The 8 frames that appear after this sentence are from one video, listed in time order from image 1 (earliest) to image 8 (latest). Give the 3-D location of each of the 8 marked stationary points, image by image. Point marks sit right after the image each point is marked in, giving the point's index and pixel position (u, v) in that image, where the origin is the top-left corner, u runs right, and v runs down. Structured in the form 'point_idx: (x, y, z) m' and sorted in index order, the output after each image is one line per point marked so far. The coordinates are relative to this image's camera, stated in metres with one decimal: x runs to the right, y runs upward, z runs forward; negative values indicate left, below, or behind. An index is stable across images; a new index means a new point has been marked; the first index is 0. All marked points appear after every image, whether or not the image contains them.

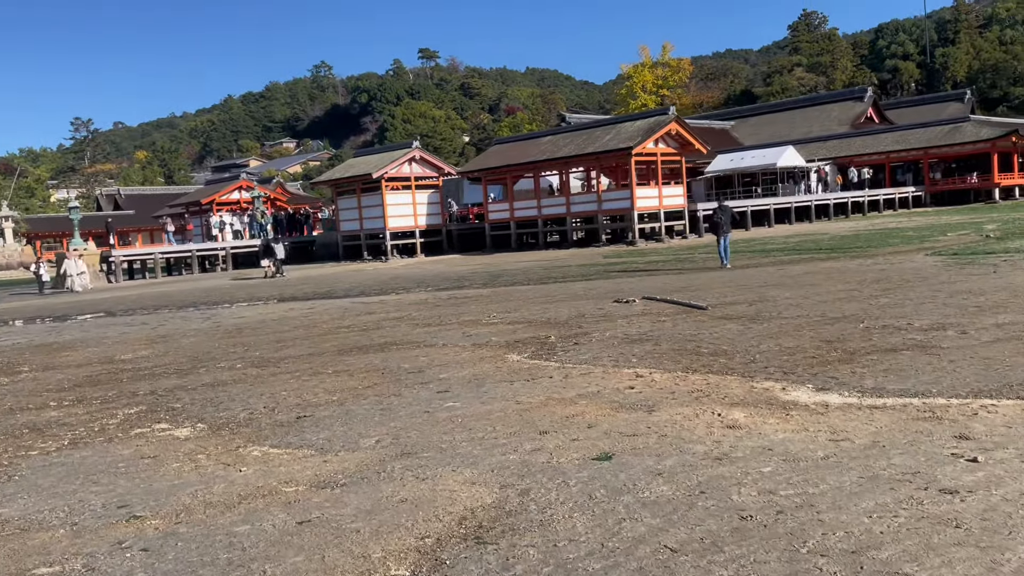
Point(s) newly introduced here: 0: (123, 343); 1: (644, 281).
0: (-5.1, -0.7, +10.7) m
1: (+2.1, +0.1, +13.2) m
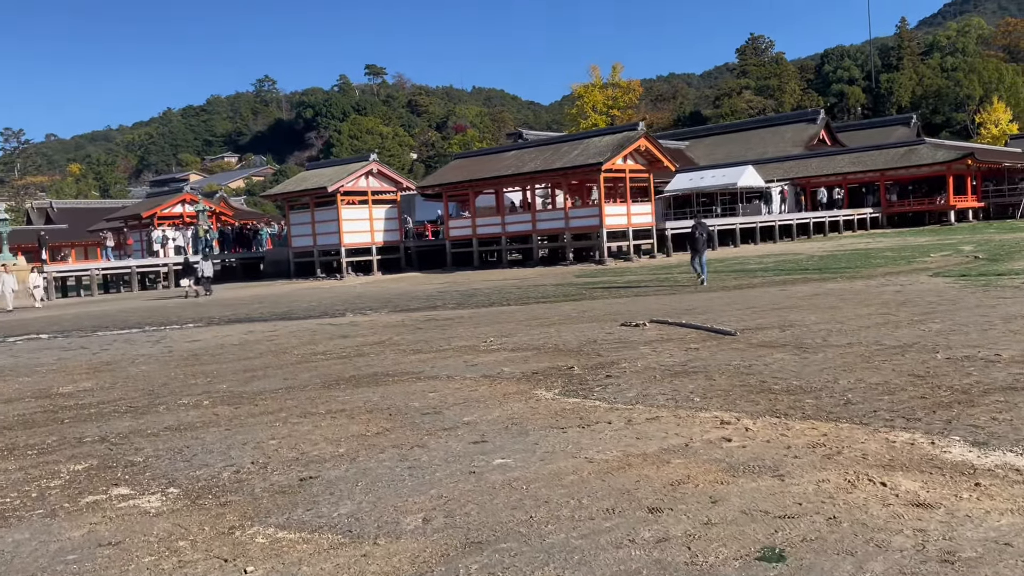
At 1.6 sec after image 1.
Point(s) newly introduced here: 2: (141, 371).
0: (-5.1, -1.0, +9.3) m
1: (+1.8, -0.3, +12.3) m
2: (-4.0, -0.9, +8.9) m
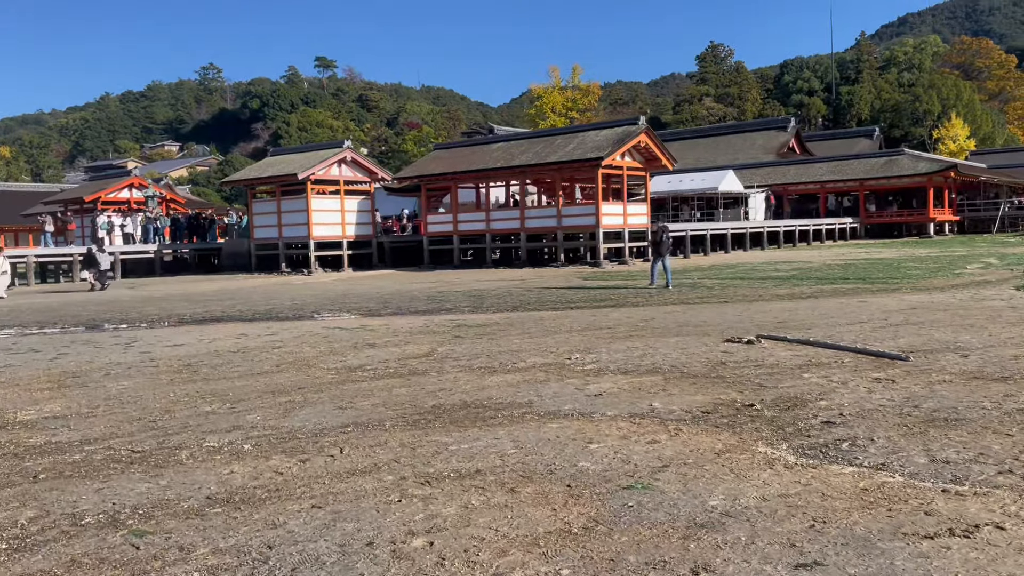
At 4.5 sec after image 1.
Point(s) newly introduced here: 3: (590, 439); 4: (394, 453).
0: (-4.3, -0.9, +7.1) m
1: (+2.4, -0.3, +10.6) m
2: (-3.2, -0.8, +6.8) m
3: (+0.4, -0.8, +4.3) m
4: (-0.6, -0.9, +4.3) m
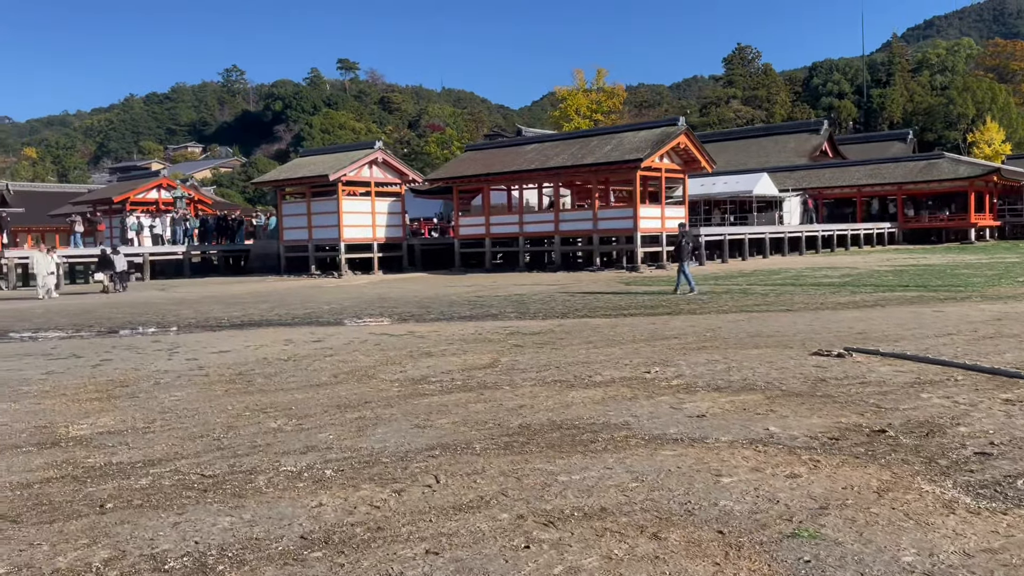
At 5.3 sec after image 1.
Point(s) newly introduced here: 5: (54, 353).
0: (-3.7, -0.9, +6.8) m
1: (+3.1, -0.4, +10.1) m
2: (-2.6, -0.9, +6.4) m
3: (+1.0, -0.9, +3.8) m
4: (-0.1, -0.9, +3.8) m
5: (-5.3, -0.8, +9.6) m
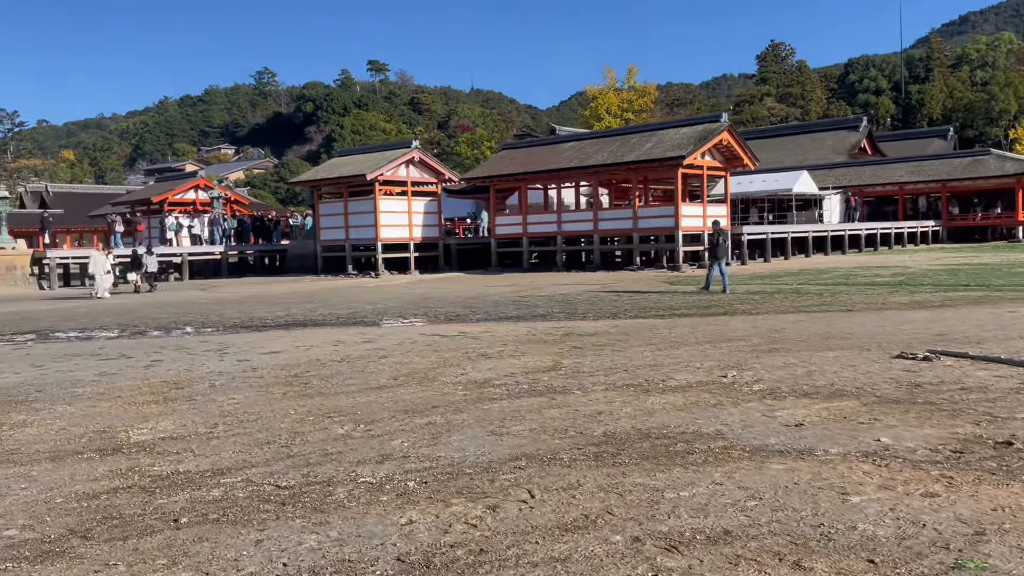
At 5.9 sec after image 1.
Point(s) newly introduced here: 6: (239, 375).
0: (-3.2, -0.9, +6.6) m
1: (+3.8, -0.4, +9.7) m
2: (-2.1, -0.9, +6.2) m
3: (+1.4, -0.8, +3.5) m
4: (+0.4, -0.9, +3.5) m
5: (-4.7, -0.8, +9.4) m
6: (-2.5, -0.8, +7.5) m
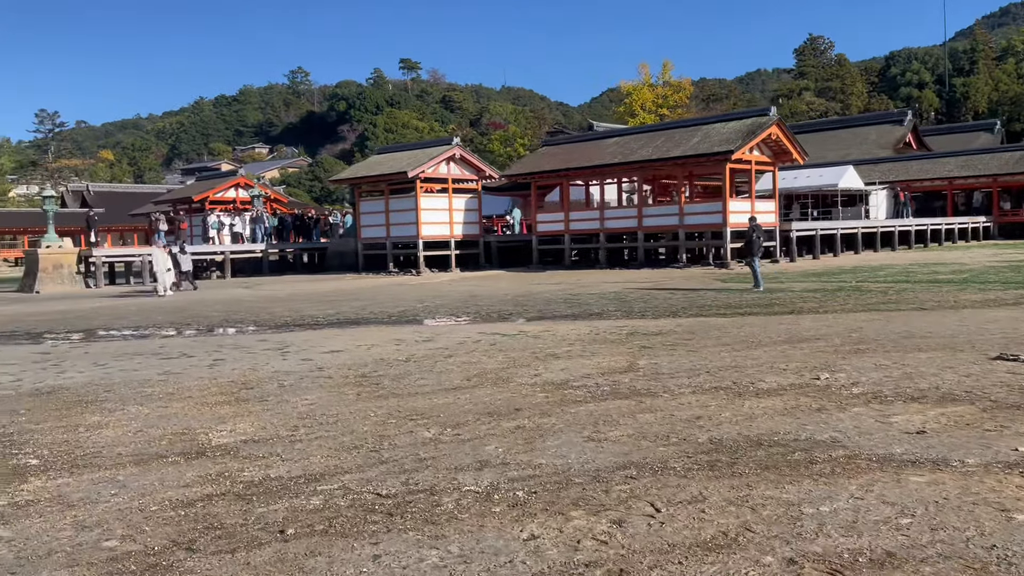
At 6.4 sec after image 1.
0: (-2.5, -0.9, +6.5) m
1: (+4.5, -0.4, +9.3) m
2: (-1.5, -0.9, +6.1) m
3: (+1.9, -0.8, +3.2) m
4: (+0.9, -0.9, +3.2) m
5: (-4.0, -0.7, +9.4) m
6: (-1.9, -0.8, +7.4) m
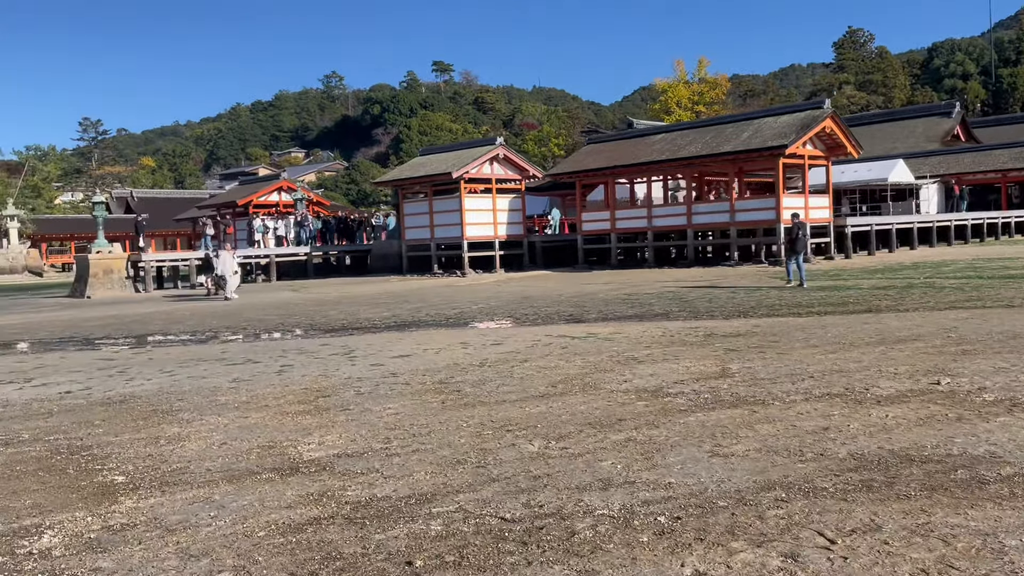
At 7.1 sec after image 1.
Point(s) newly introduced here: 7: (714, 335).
0: (-1.9, -0.9, +6.2) m
1: (+5.3, -0.4, +8.7) m
2: (-0.8, -0.9, +5.8) m
3: (+2.4, -0.8, +2.7) m
4: (+1.4, -0.9, +2.8) m
5: (-3.2, -0.8, +9.2) m
6: (-1.1, -0.8, +7.1) m
7: (+2.3, -0.5, +9.1) m
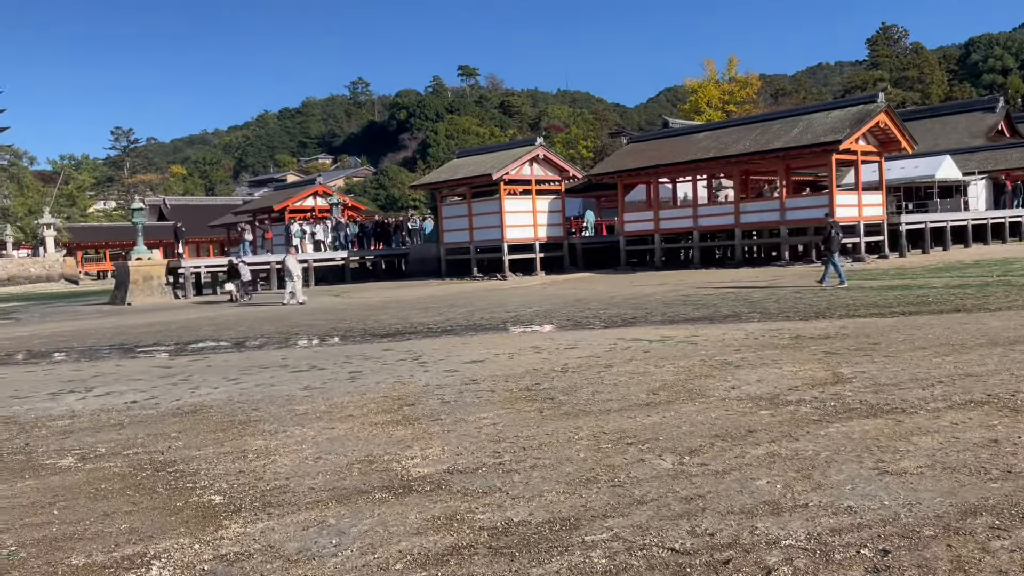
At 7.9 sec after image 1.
0: (-1.2, -0.9, +5.8) m
1: (+6.1, -0.3, +8.1) m
2: (-0.1, -0.9, +5.3) m
3: (+3.0, -0.8, +2.2) m
4: (+2.0, -0.9, +2.4) m
5: (-2.4, -0.8, +8.8) m
6: (-0.4, -0.8, +6.7) m
7: (+3.1, -0.5, +8.6) m
